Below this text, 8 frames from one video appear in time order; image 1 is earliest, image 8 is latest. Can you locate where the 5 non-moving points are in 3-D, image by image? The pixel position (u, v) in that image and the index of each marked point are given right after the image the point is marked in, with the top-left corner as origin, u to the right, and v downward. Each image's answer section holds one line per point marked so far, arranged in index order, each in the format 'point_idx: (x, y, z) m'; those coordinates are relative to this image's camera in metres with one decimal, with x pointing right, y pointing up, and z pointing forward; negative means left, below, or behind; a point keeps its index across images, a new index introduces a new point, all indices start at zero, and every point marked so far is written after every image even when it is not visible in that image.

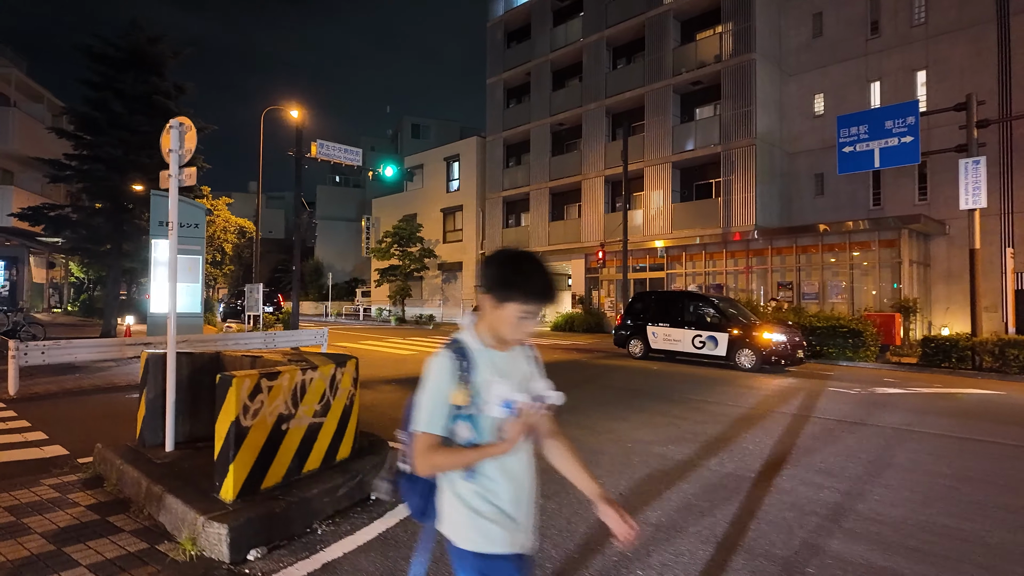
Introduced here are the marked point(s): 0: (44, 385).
0: (-8.2, -1.7, +10.3) m
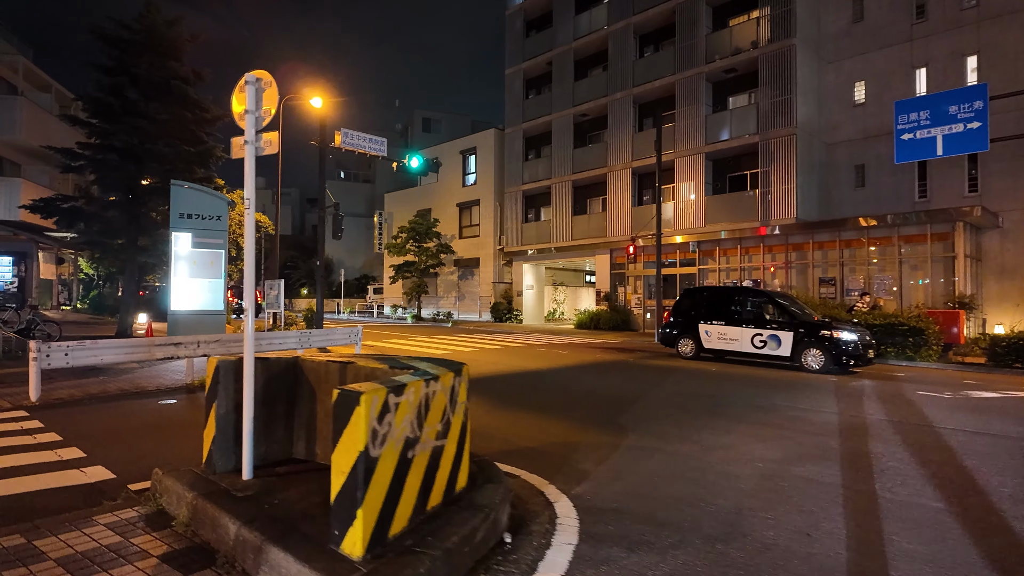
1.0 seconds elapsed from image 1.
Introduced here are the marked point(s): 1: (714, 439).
0: (-7.1, -1.6, +9.3) m
1: (+2.4, -1.8, +6.9) m
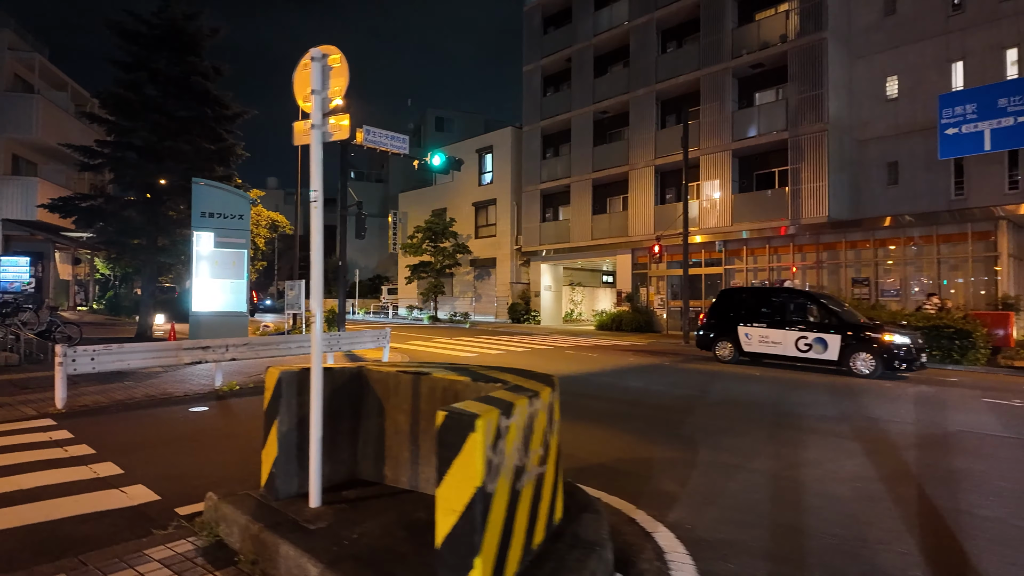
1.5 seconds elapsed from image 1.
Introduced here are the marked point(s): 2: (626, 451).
0: (-6.4, -1.6, +8.9) m
1: (+3.1, -1.8, +6.3) m
2: (+1.2, -1.8, +6.3) m
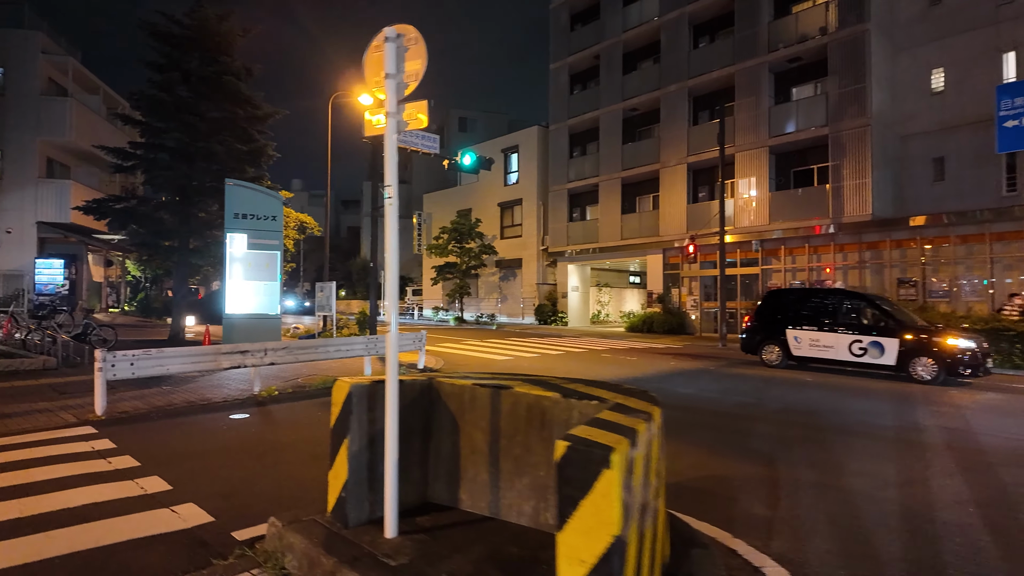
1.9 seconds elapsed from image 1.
0: (-5.6, -1.7, +8.7) m
1: (+3.7, -1.8, +5.8) m
2: (+1.9, -1.8, +5.9) m
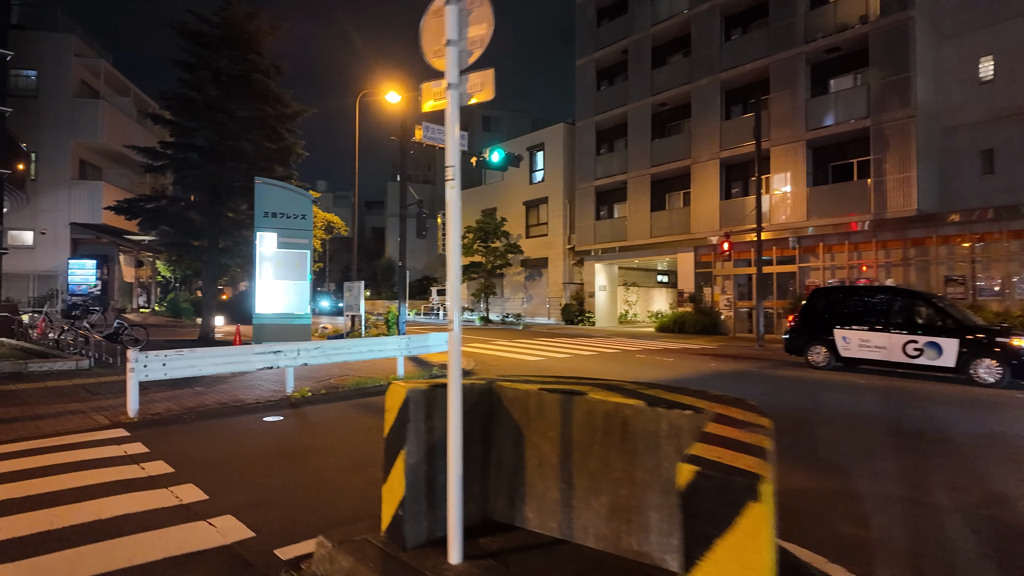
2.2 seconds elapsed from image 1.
0: (-5.0, -1.7, +8.5) m
1: (+4.2, -1.8, +5.3) m
2: (+2.4, -1.8, +5.4) m
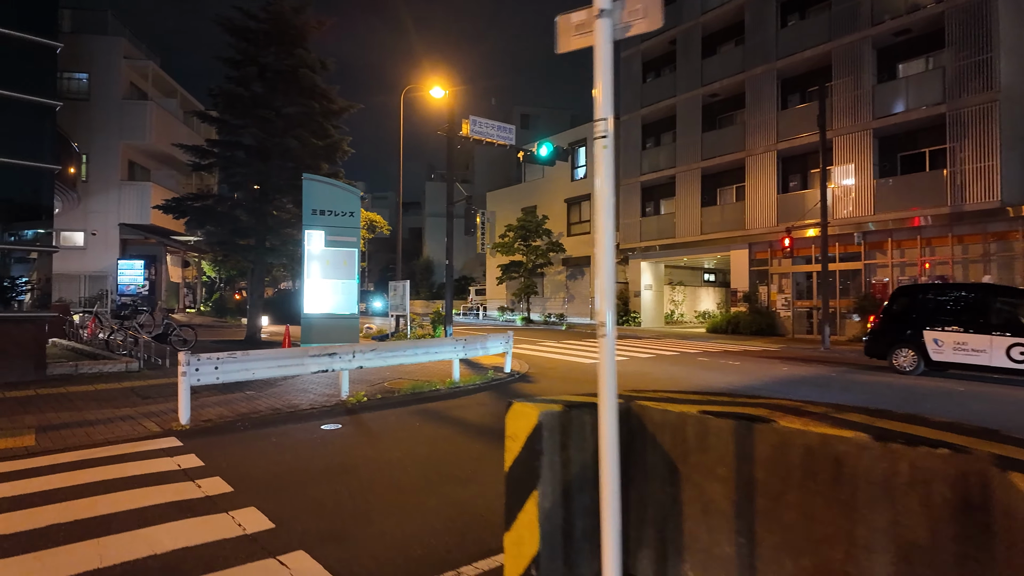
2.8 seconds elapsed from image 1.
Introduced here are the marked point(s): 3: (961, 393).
0: (-4.1, -1.6, +8.0) m
1: (+5.0, -1.7, +4.3) m
2: (+3.2, -1.7, +4.5) m
3: (+7.9, -1.9, +10.3) m
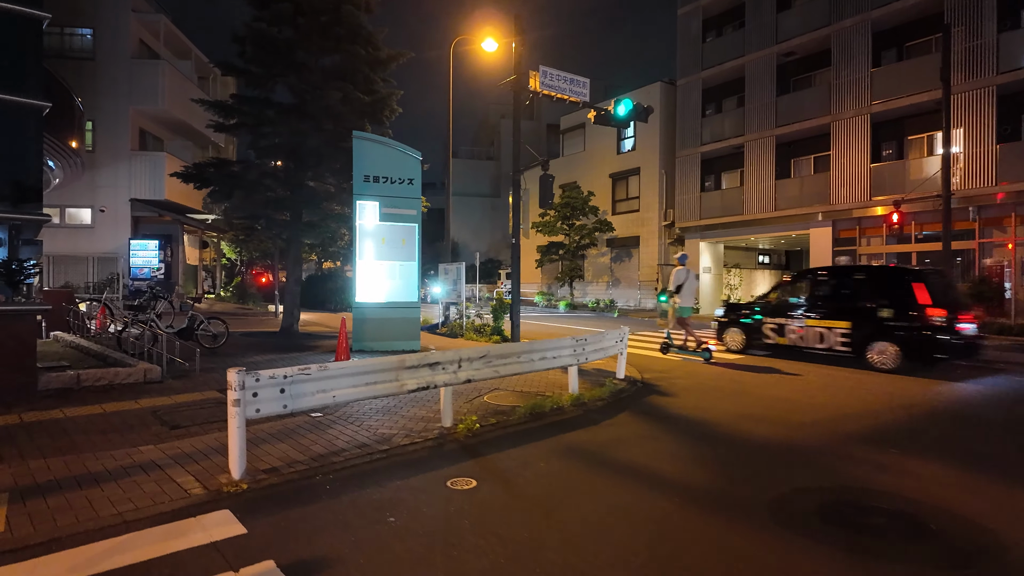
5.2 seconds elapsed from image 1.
0: (-2.2, -1.5, +5.5) m
1: (+6.8, -1.7, +1.7) m
2: (+5.0, -1.7, +1.9) m
3: (+9.8, -1.6, +7.6) m
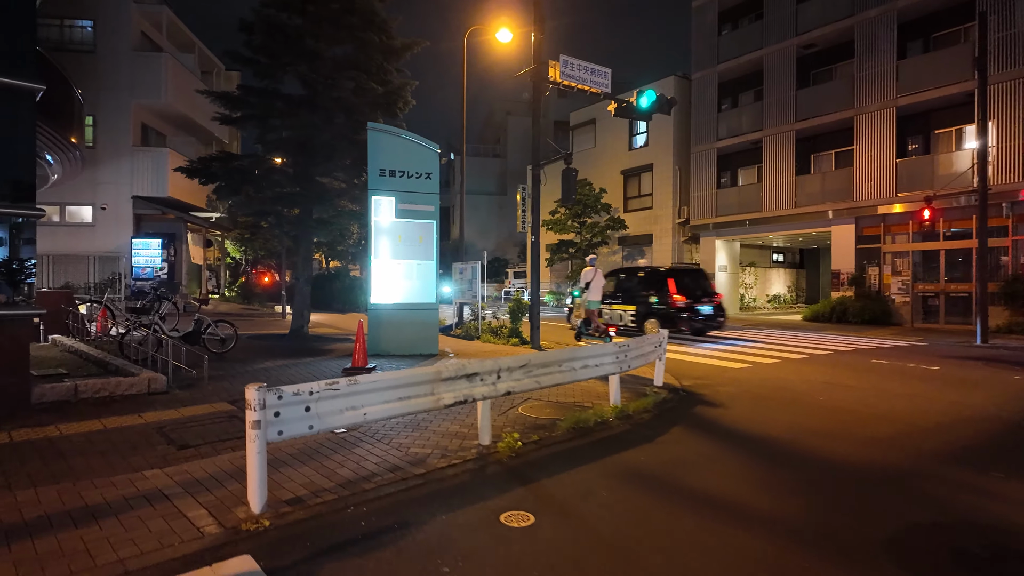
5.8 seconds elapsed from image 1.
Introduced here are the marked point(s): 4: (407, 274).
0: (-1.7, -1.5, +4.8) m
1: (+7.2, -1.7, +1.0) m
2: (+5.4, -1.7, +1.2) m
3: (+10.3, -1.6, +6.9) m
4: (-1.9, +0.3, +11.1) m
